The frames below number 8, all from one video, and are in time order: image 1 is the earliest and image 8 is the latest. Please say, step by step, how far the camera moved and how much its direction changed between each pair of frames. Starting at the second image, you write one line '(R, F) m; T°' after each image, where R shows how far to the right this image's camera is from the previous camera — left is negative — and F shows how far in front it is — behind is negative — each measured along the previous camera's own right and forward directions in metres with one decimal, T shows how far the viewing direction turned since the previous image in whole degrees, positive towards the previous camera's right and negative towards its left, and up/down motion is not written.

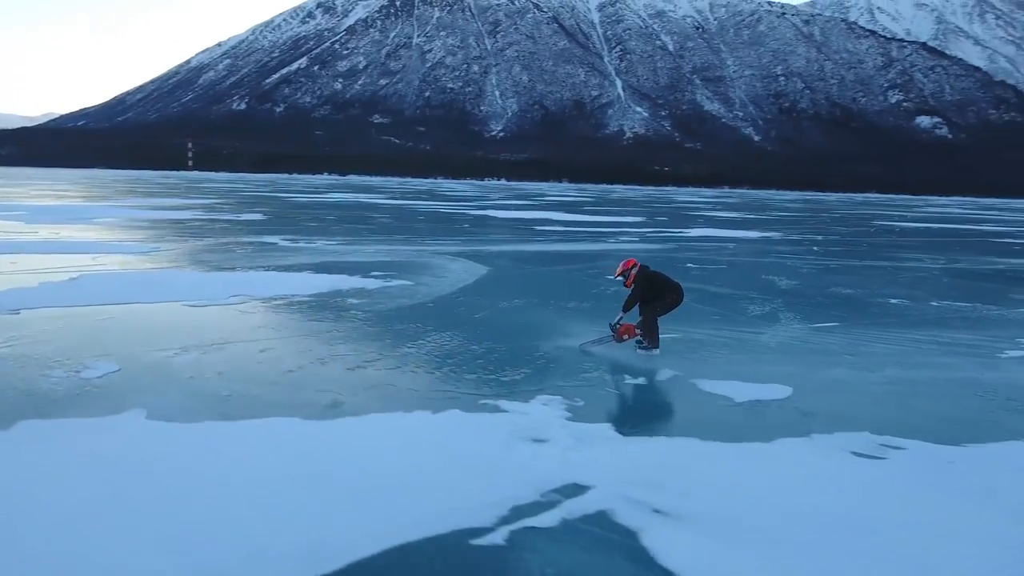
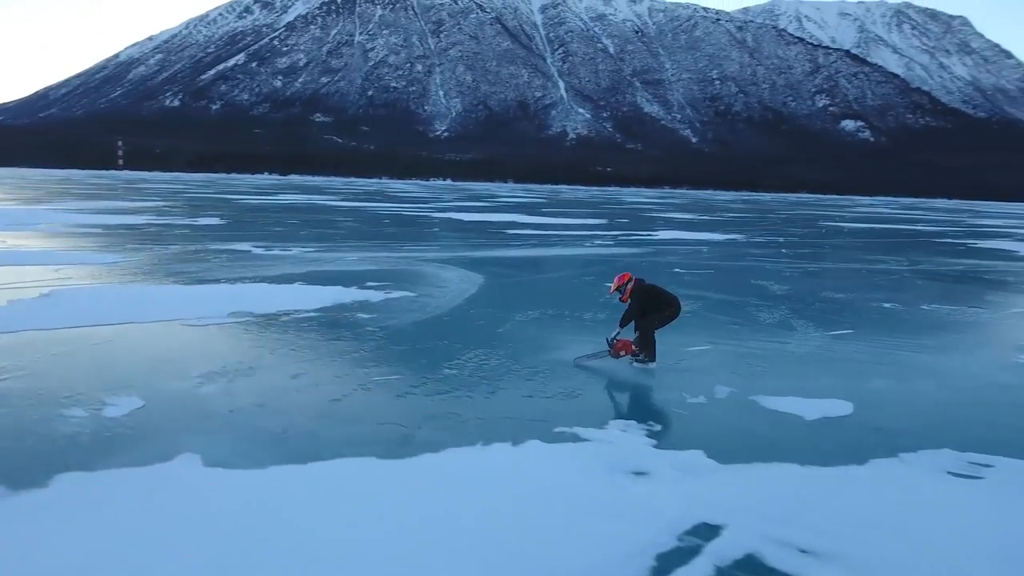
(-1.2, +0.5) m; +5°
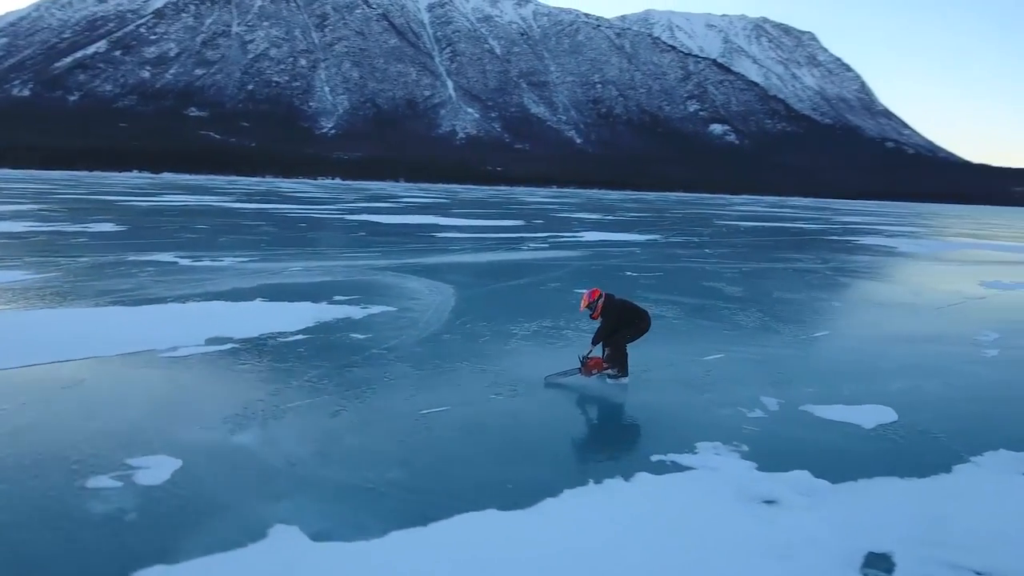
(-1.7, +0.6) m; +10°
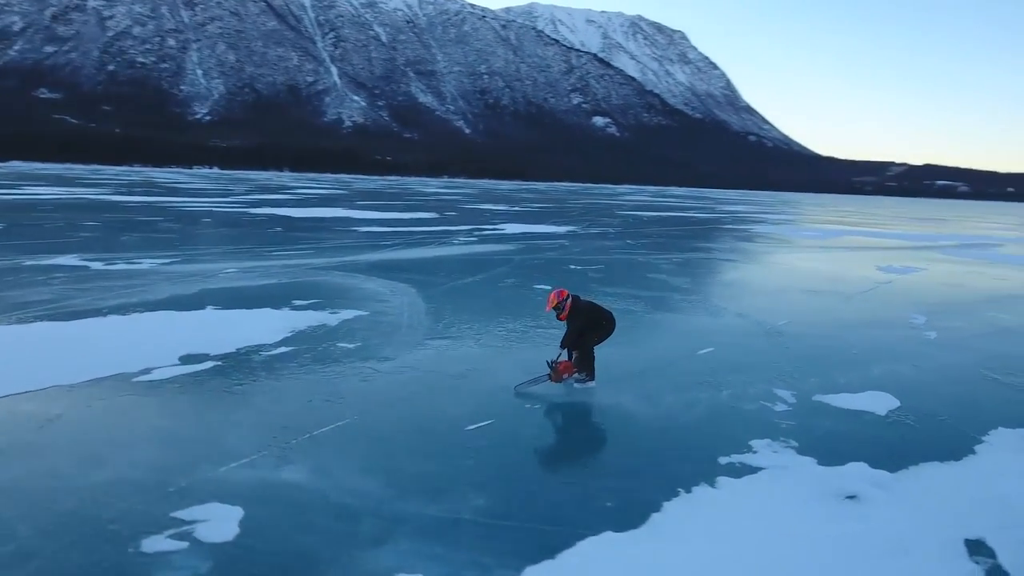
(-1.4, +0.4) m; +10°
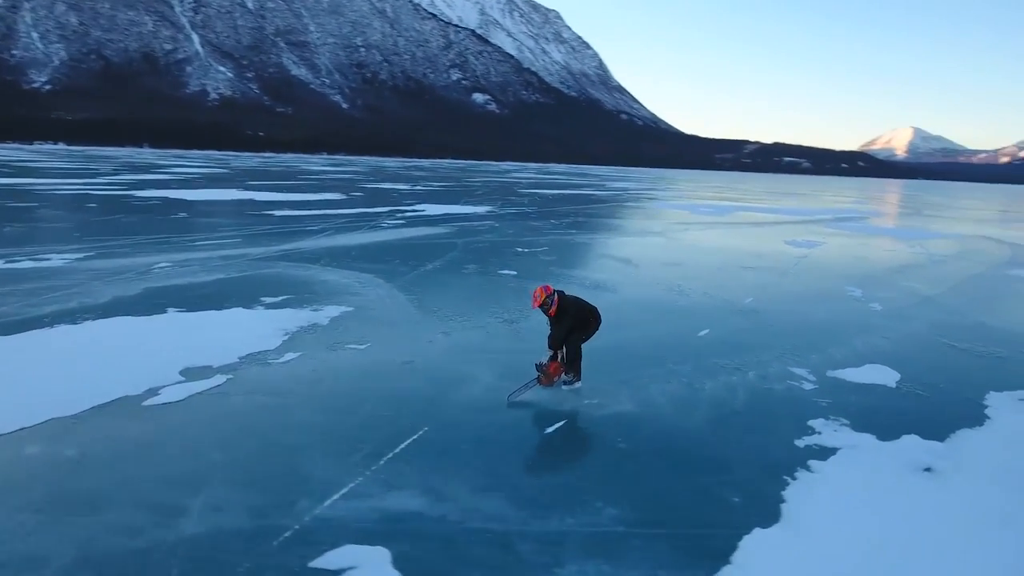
(-1.7, +0.4) m; +10°
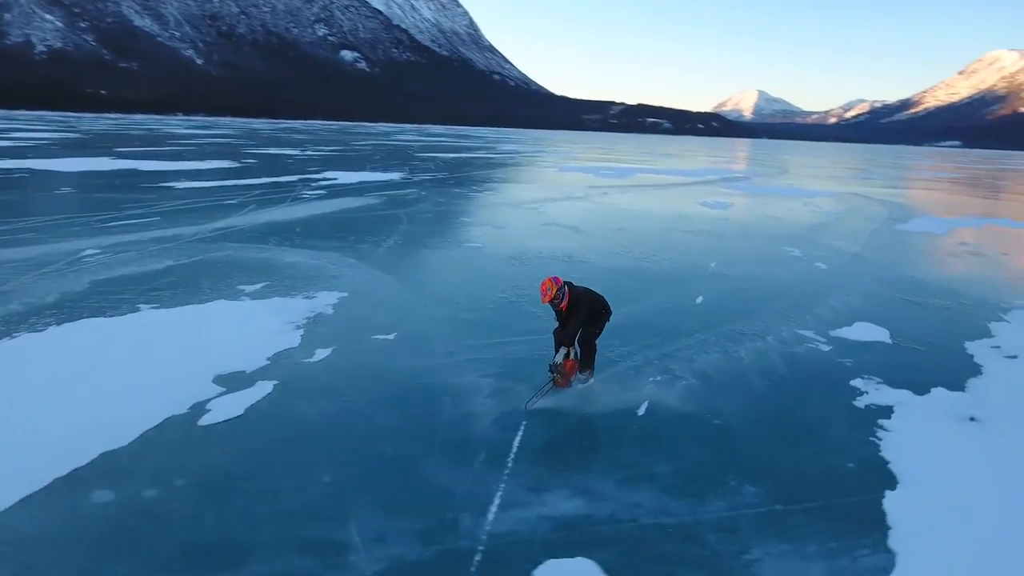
(-1.8, +0.4) m; +10°
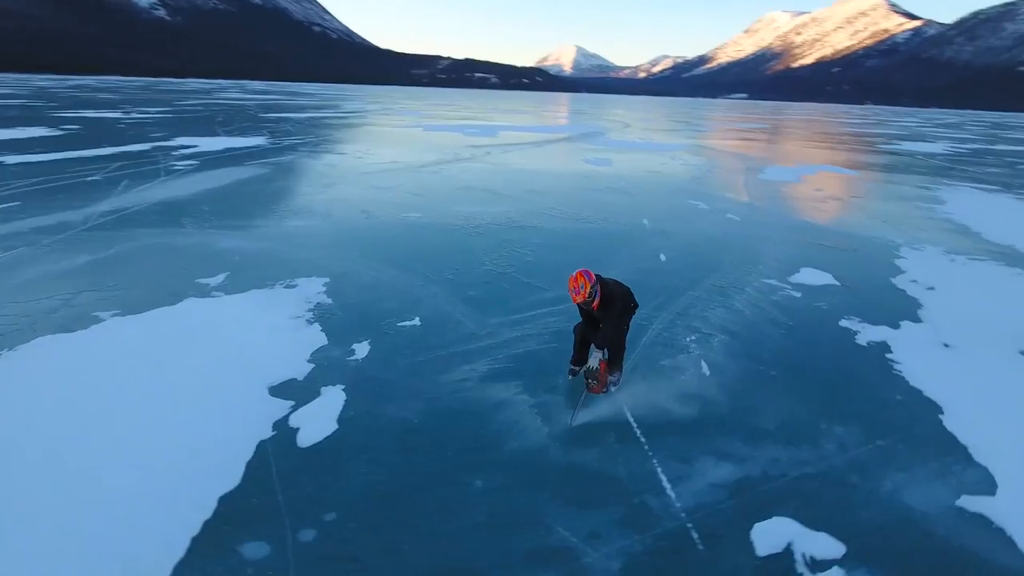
(-2.0, +0.4) m; +14°
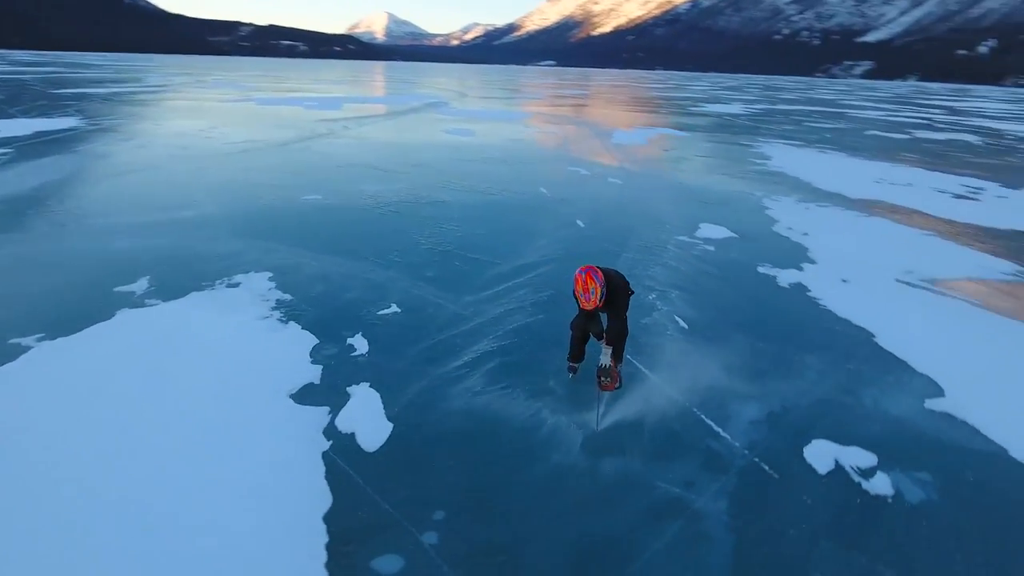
(-1.5, +0.1) m; +14°
